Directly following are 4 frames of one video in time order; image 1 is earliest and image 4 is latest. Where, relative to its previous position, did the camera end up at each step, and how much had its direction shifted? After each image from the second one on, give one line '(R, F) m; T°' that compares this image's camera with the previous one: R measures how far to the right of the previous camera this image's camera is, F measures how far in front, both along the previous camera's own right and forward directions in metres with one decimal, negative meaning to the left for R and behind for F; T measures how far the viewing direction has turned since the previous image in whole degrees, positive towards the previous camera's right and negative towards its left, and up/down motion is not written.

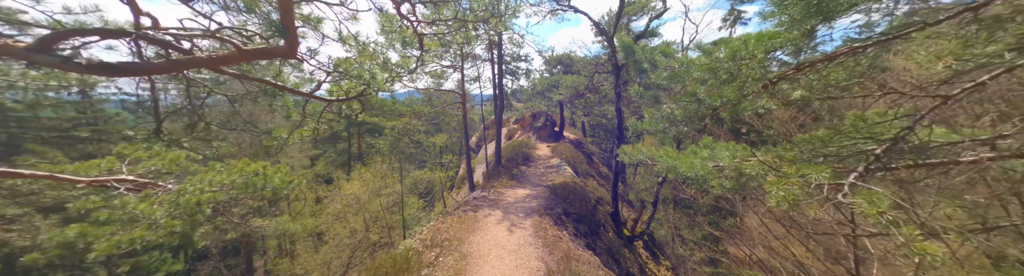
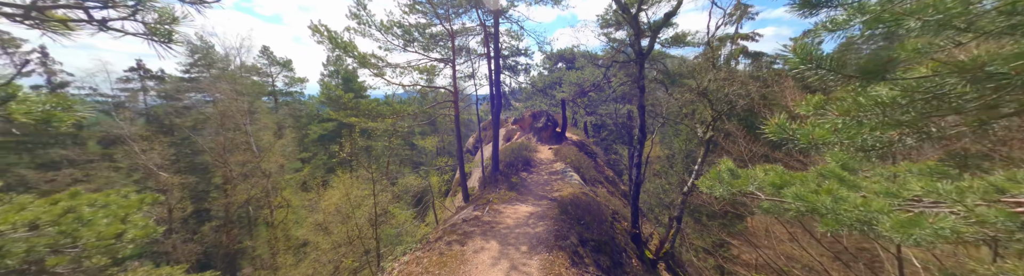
(0.0, +0.9) m; 0°
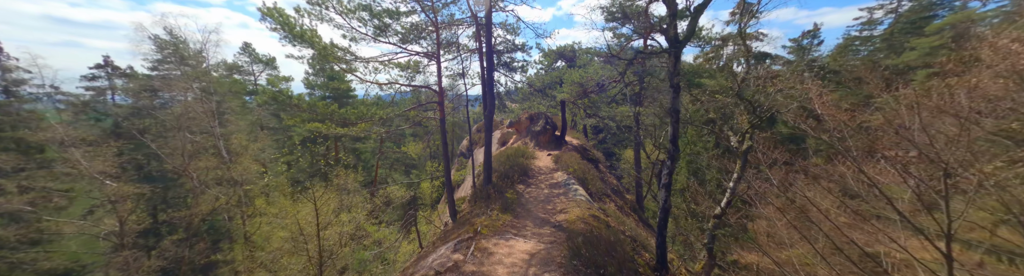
(0.0, +1.0) m; +1°
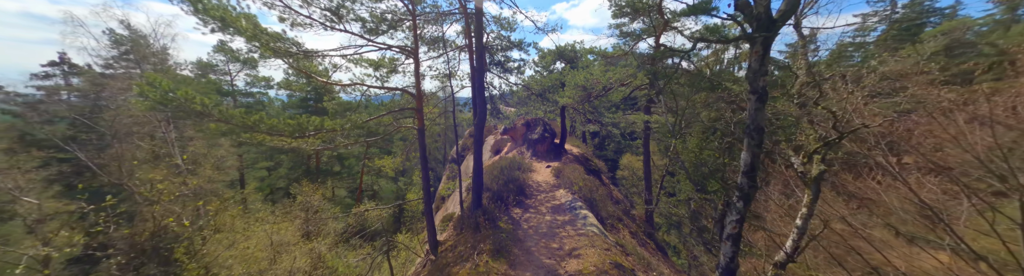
(0.0, +1.1) m; +1°
